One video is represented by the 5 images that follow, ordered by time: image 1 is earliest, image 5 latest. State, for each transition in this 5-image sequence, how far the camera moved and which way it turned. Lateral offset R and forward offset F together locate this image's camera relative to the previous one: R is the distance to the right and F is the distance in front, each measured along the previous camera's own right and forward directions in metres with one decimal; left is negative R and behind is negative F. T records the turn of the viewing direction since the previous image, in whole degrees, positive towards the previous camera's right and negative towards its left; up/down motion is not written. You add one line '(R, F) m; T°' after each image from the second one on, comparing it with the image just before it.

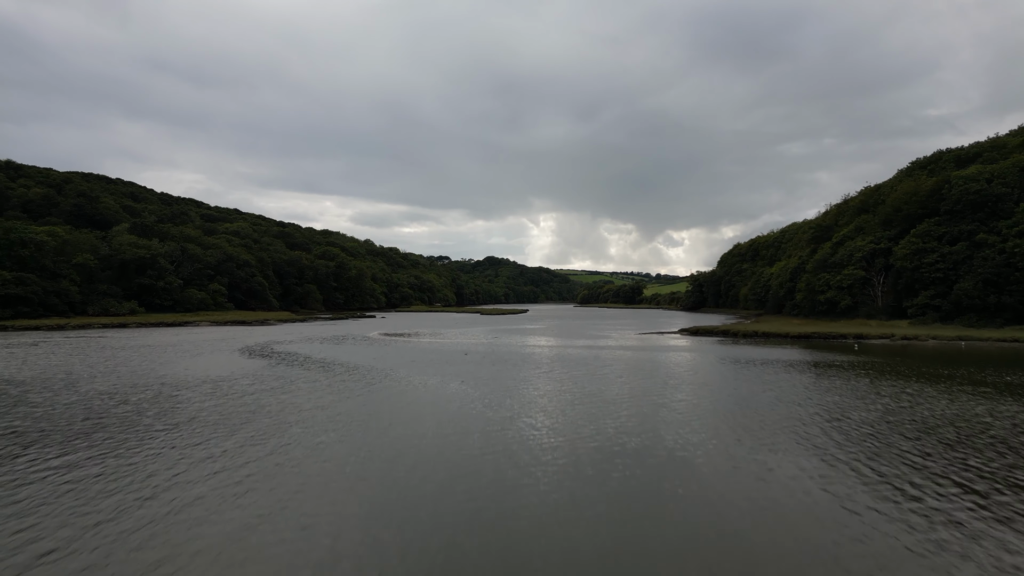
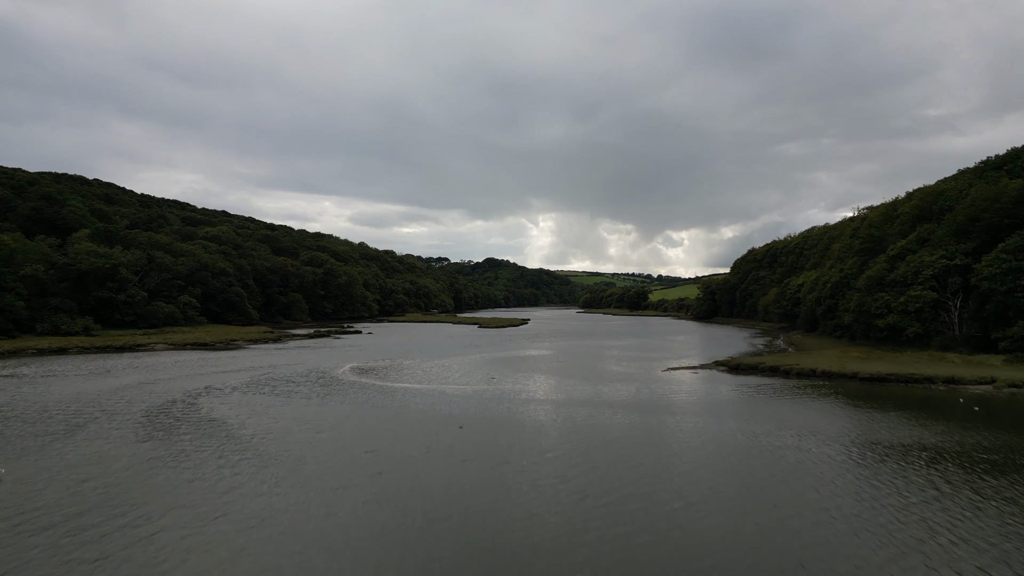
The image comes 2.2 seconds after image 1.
(-0.1, +5.8) m; 0°
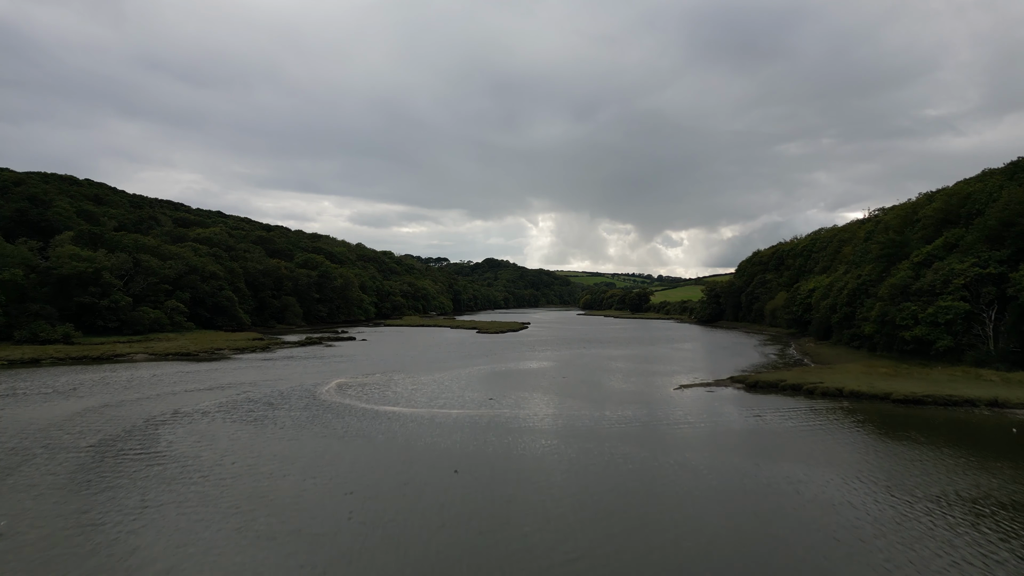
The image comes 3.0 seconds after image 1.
(0.0, +2.1) m; 0°
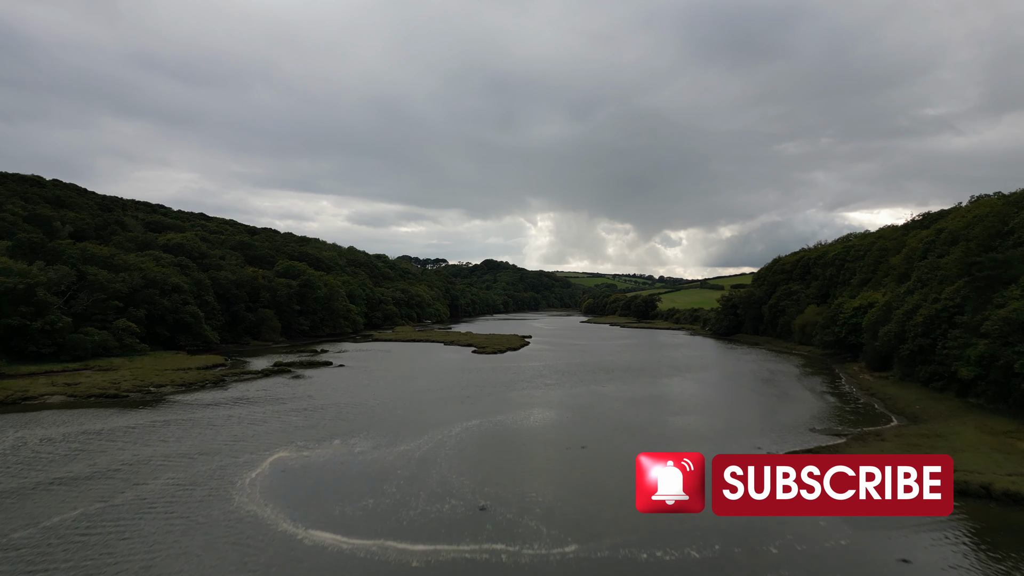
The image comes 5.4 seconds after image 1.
(-0.1, +7.0) m; 0°
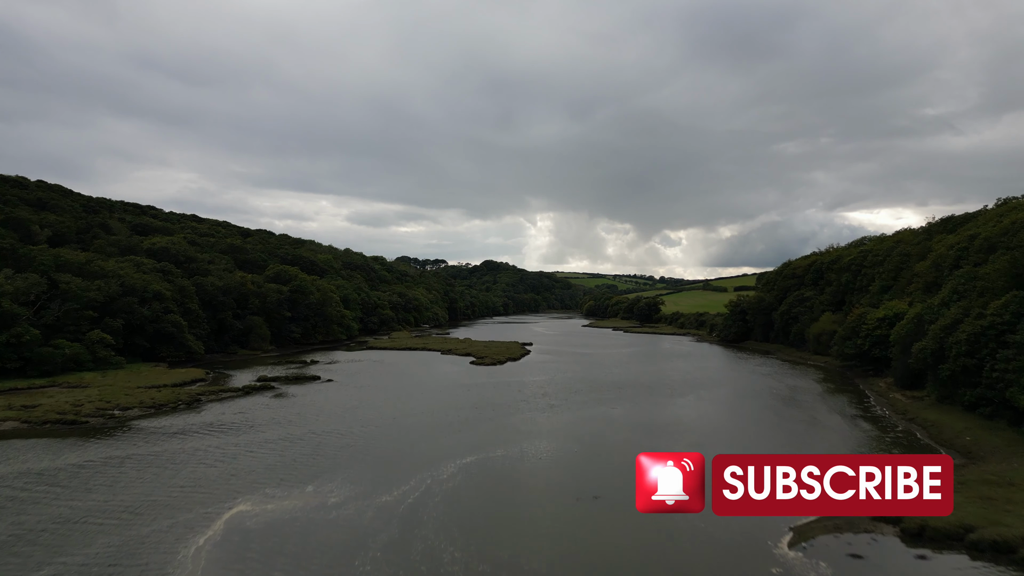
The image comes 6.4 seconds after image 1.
(0.0, +3.0) m; 0°
